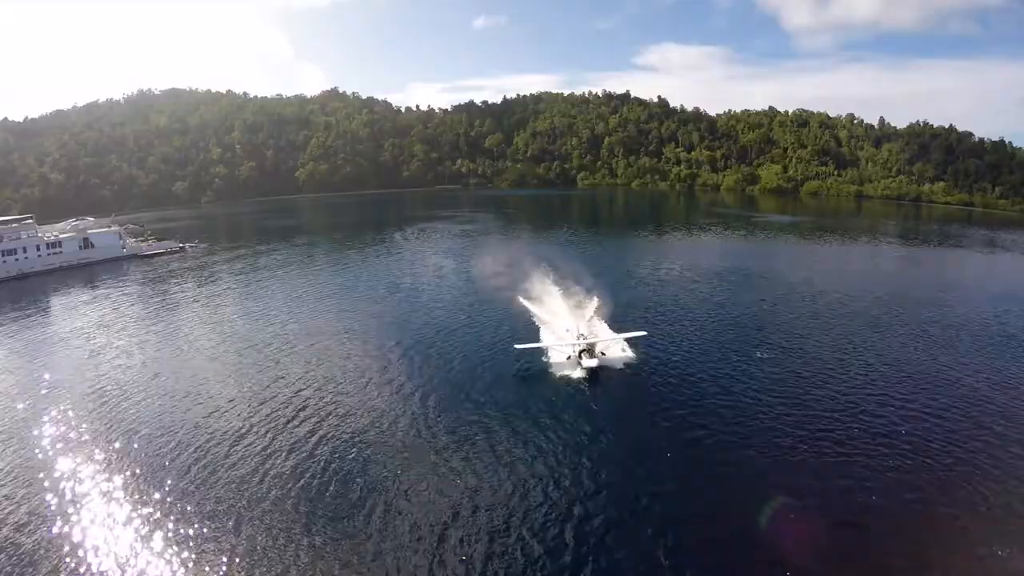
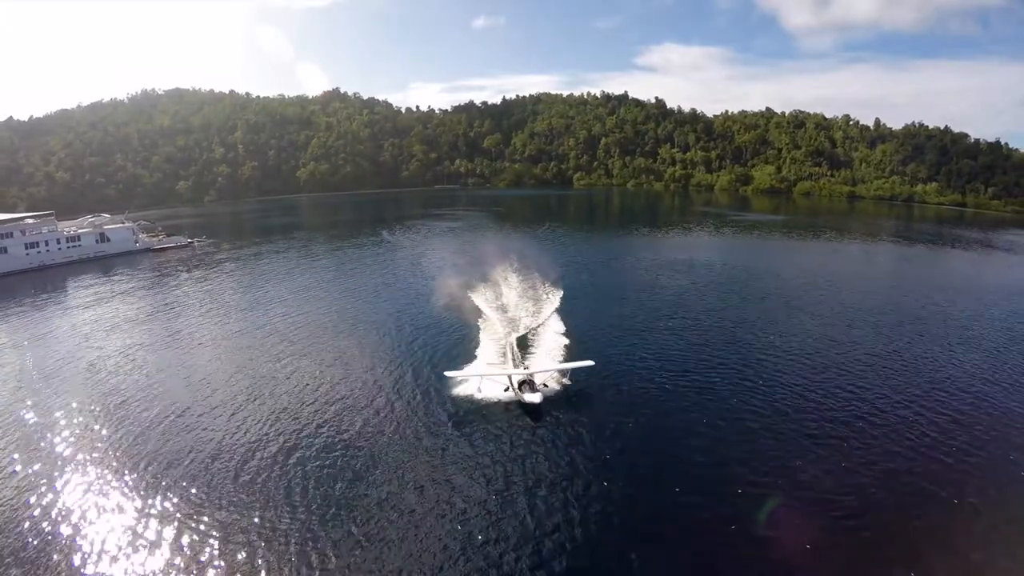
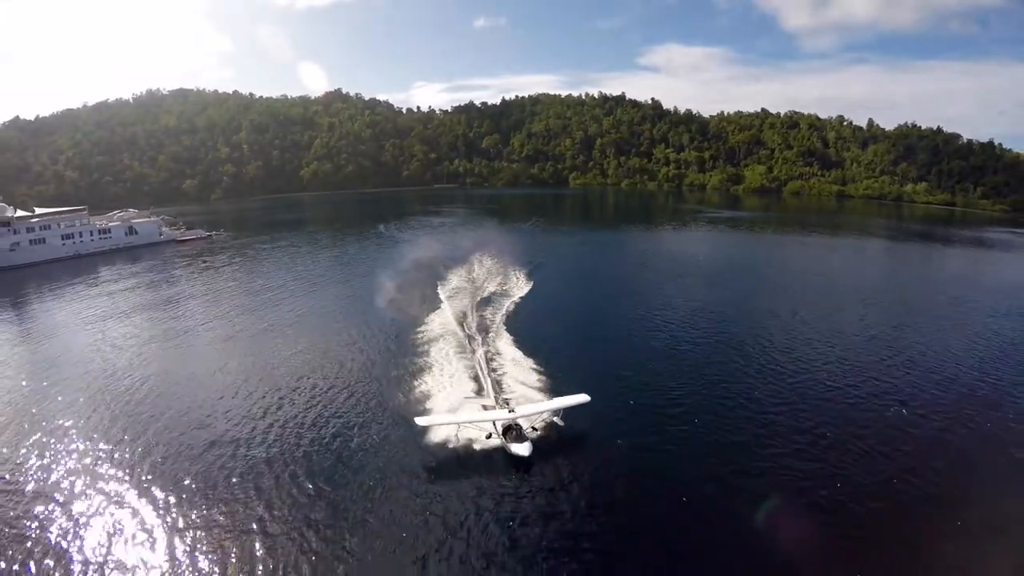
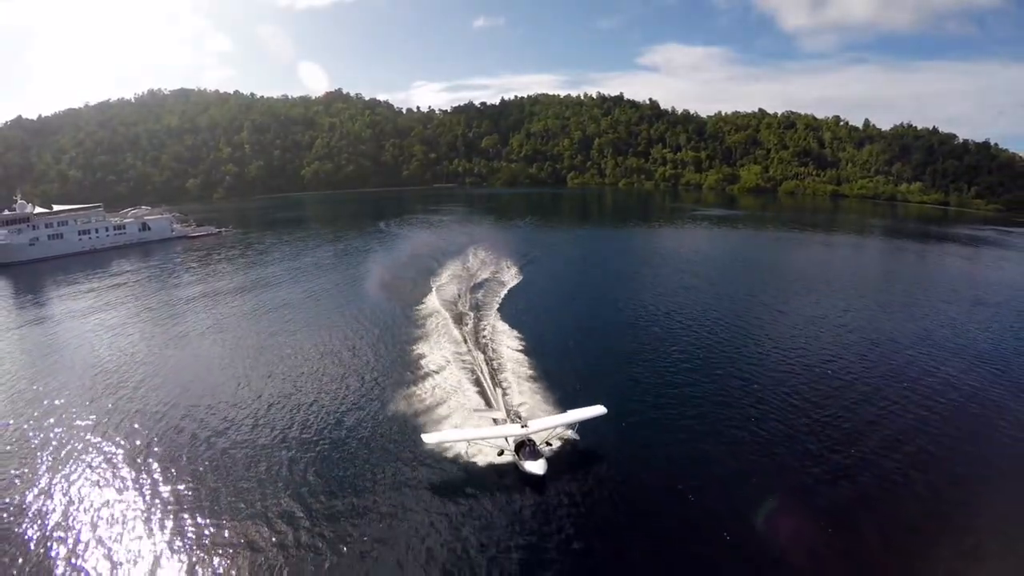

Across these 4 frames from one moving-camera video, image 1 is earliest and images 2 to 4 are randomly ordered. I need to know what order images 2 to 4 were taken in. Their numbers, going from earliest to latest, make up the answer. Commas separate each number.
2, 3, 4
